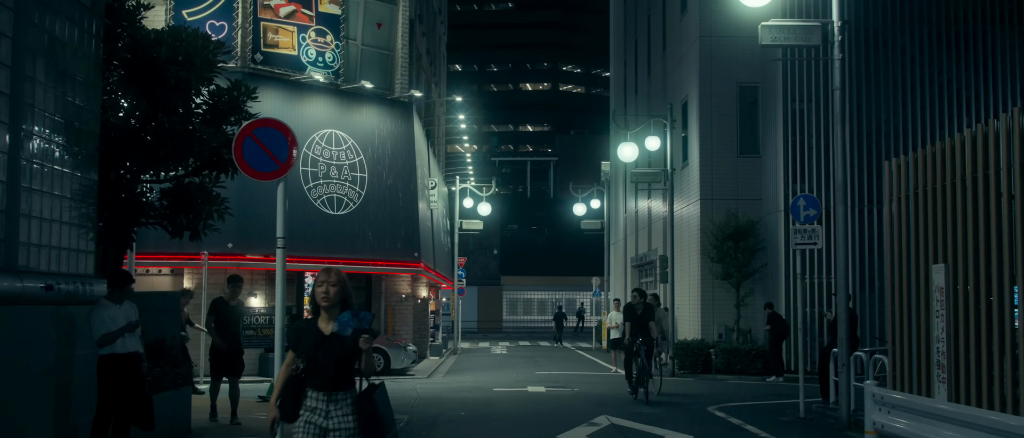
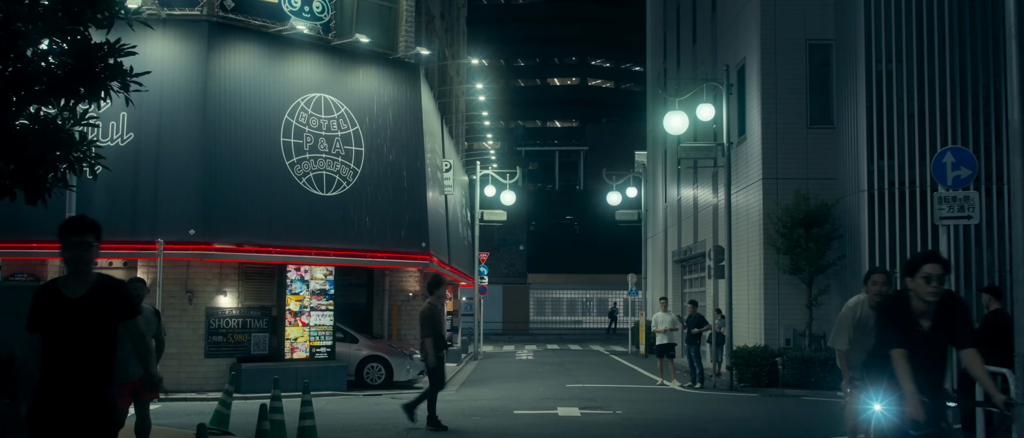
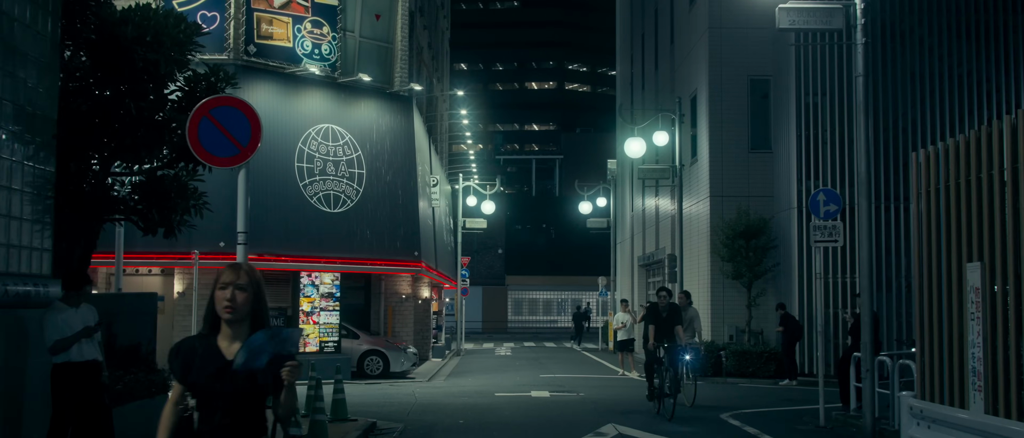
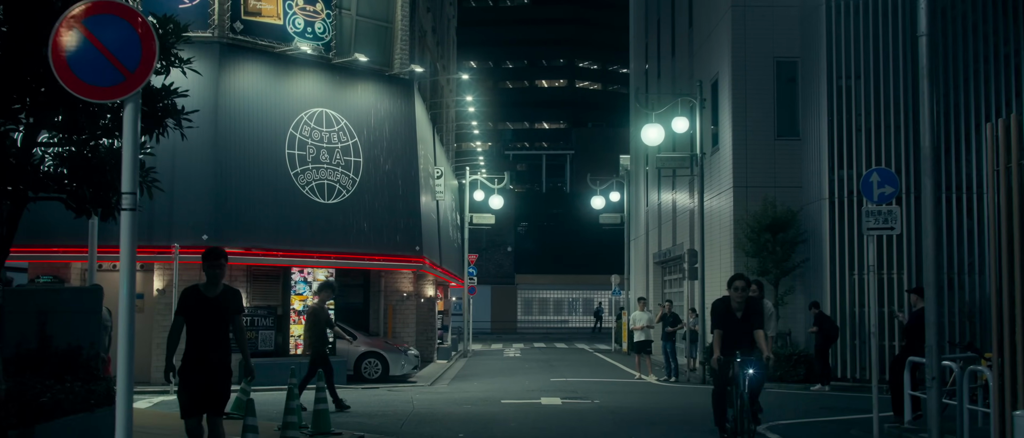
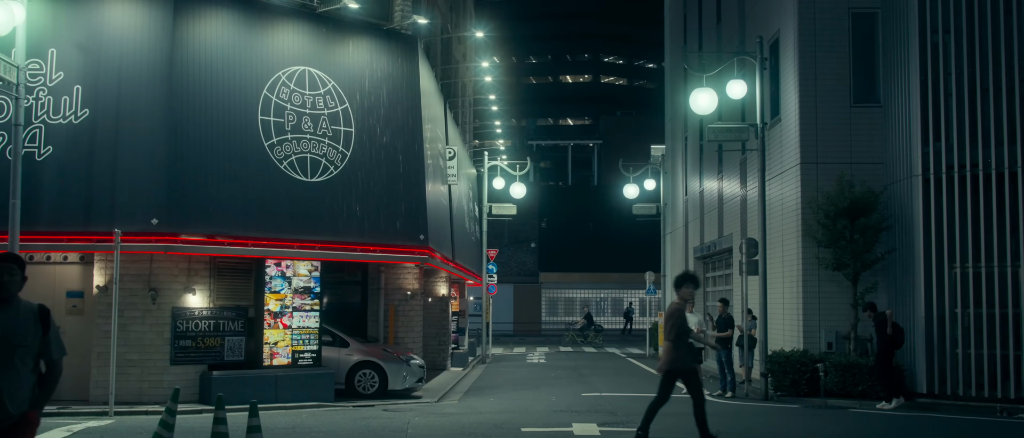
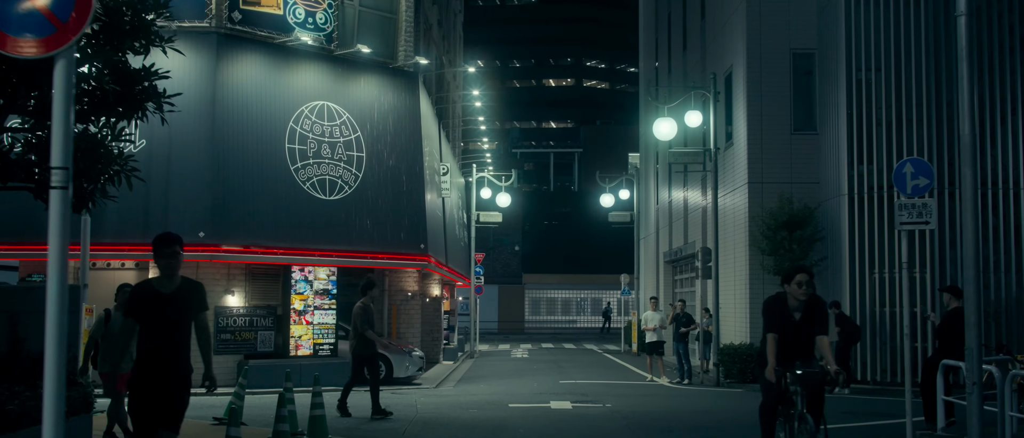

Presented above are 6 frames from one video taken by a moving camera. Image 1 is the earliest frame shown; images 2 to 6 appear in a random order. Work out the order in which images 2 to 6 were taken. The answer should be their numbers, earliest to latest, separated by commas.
3, 4, 6, 2, 5
